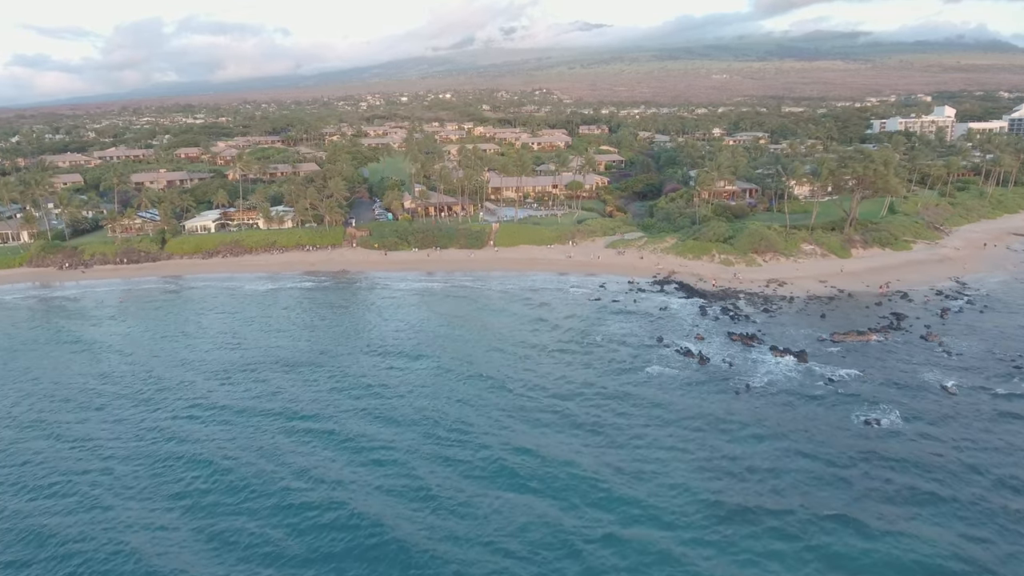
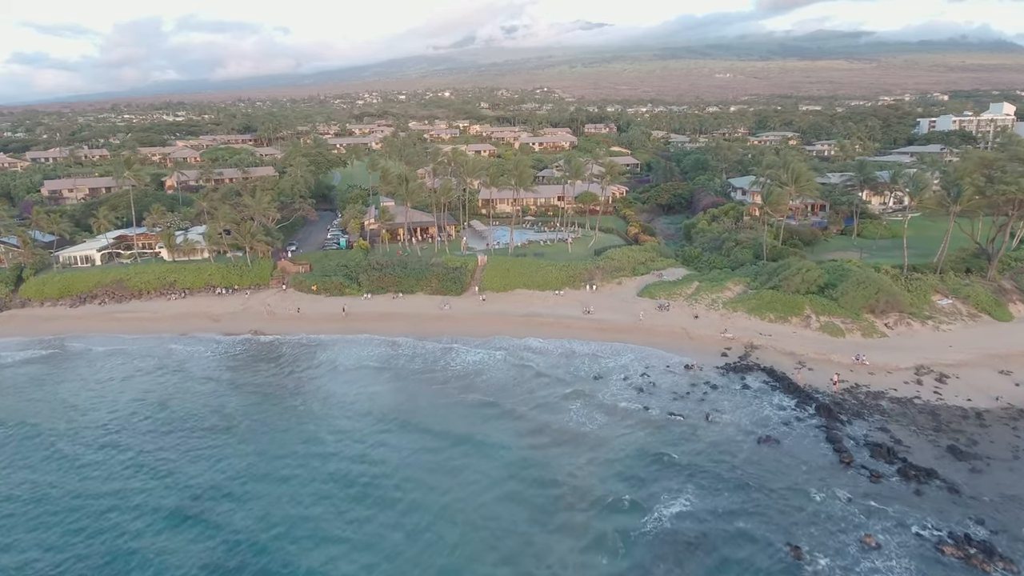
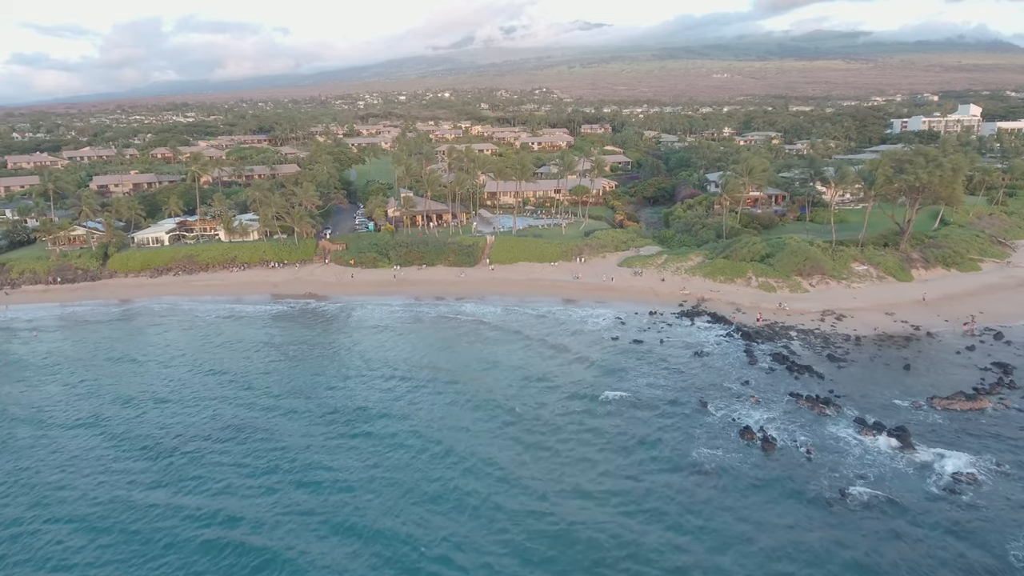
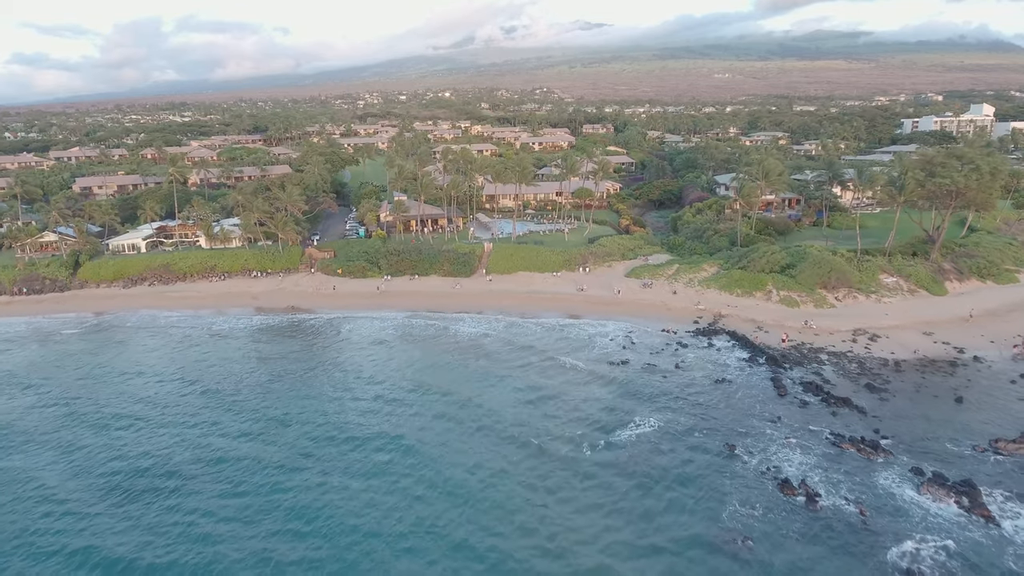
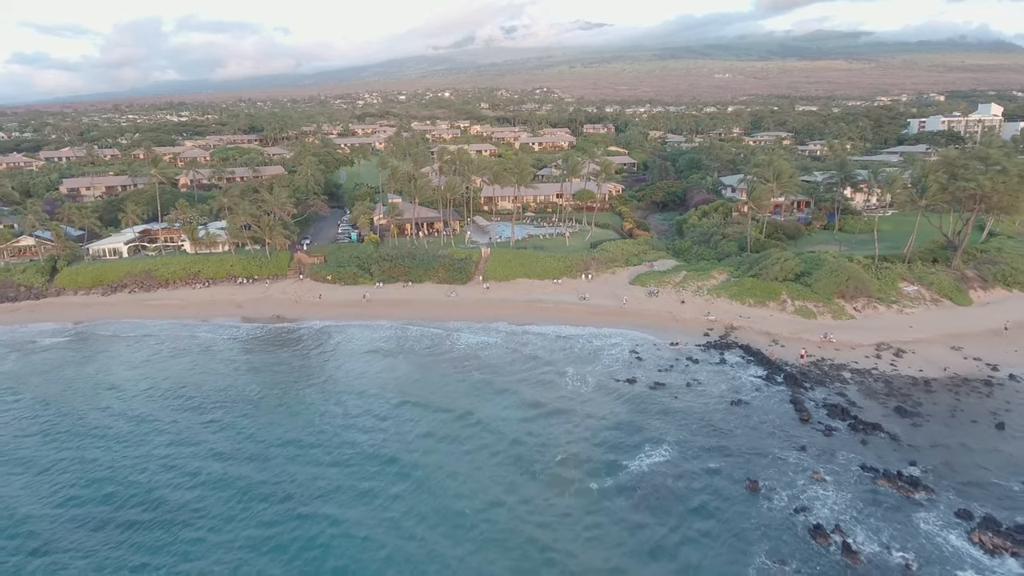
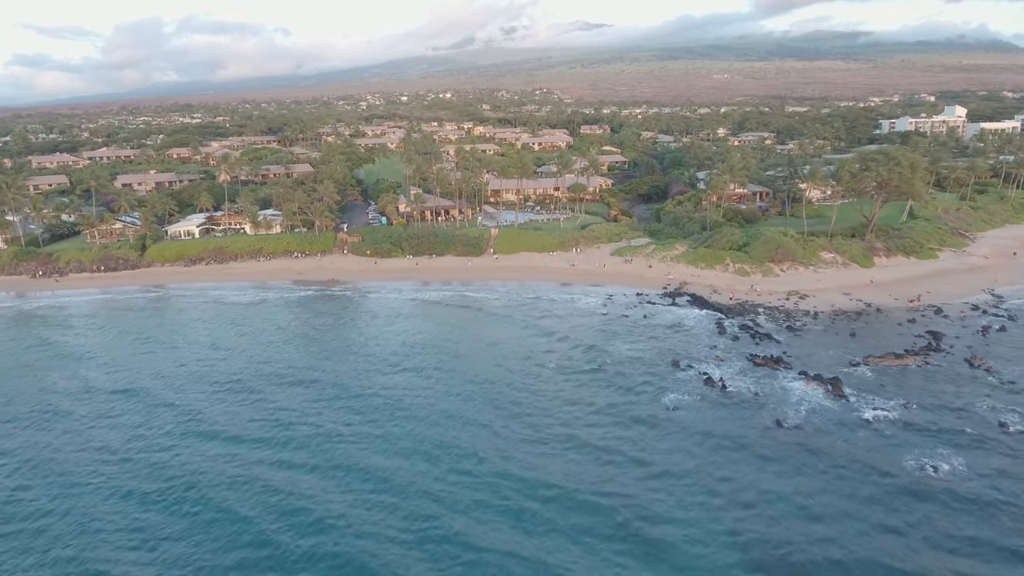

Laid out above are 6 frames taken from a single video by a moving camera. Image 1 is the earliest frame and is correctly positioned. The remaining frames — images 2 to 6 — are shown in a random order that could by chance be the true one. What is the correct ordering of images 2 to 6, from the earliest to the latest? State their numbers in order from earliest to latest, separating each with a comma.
6, 3, 4, 5, 2
